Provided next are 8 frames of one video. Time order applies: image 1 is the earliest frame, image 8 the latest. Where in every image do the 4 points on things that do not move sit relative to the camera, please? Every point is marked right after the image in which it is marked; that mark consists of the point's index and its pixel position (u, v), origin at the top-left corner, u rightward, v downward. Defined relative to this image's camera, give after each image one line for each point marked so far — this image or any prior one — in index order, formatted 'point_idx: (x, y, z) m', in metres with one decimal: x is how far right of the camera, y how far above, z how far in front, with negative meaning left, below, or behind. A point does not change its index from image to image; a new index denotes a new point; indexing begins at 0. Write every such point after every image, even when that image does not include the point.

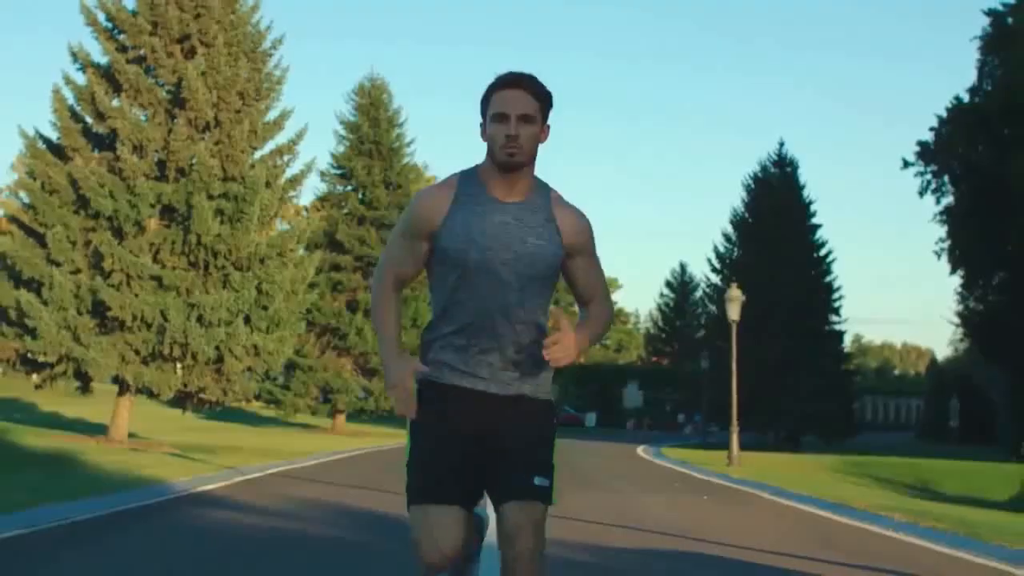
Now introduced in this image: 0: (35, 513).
0: (-4.8, -2.3, +13.9) m
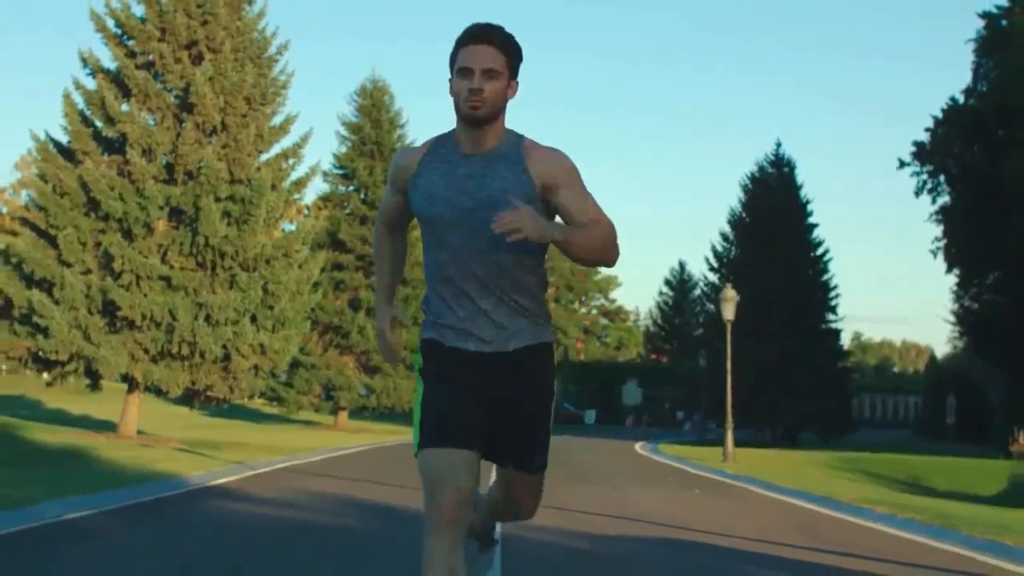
0: (-4.8, -2.3, +14.6) m
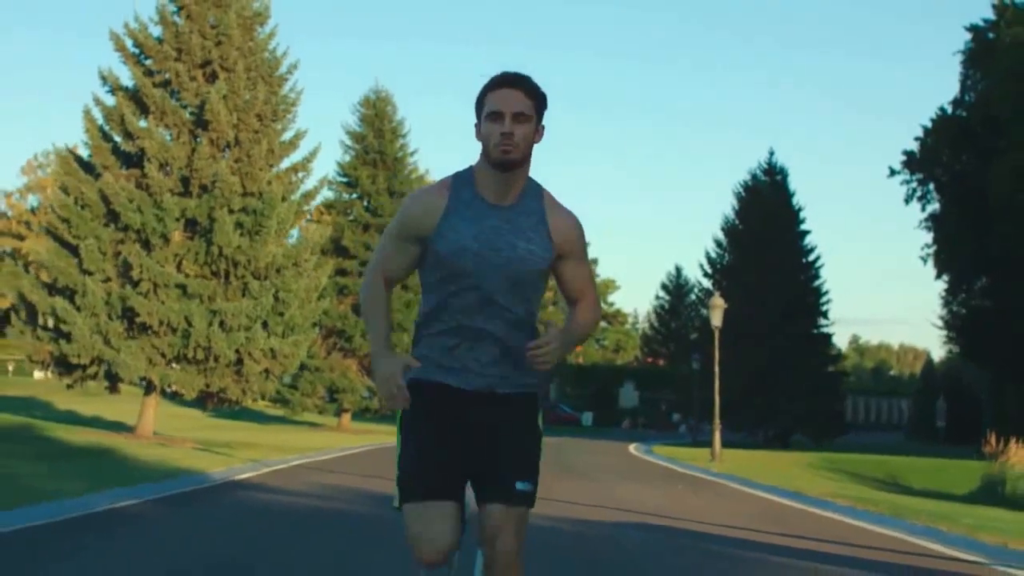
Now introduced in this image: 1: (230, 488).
0: (-4.9, -2.5, +16.3) m
1: (-3.6, -2.6, +17.6) m
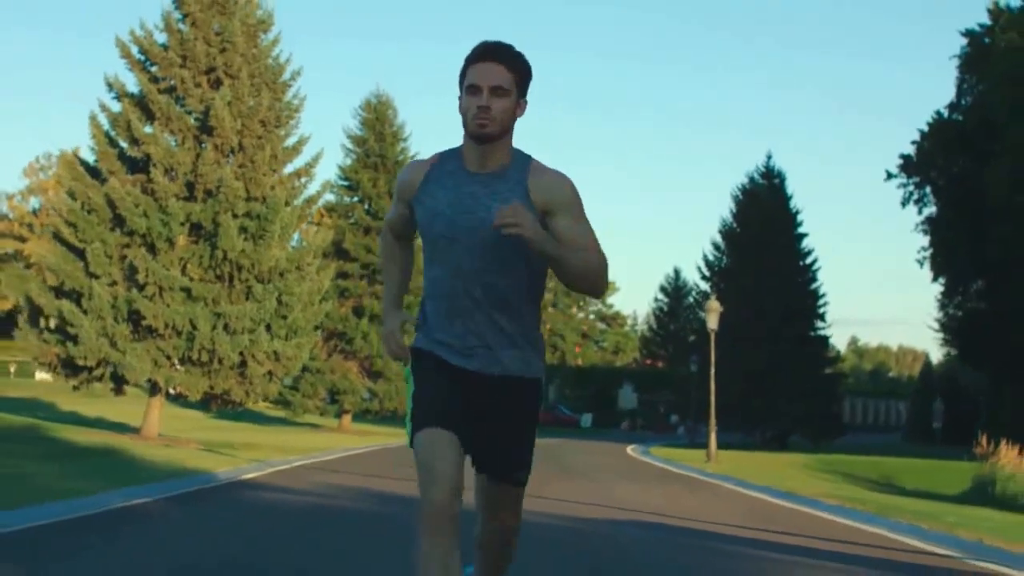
0: (-4.9, -2.5, +16.8) m
1: (-3.6, -2.6, +18.1) m
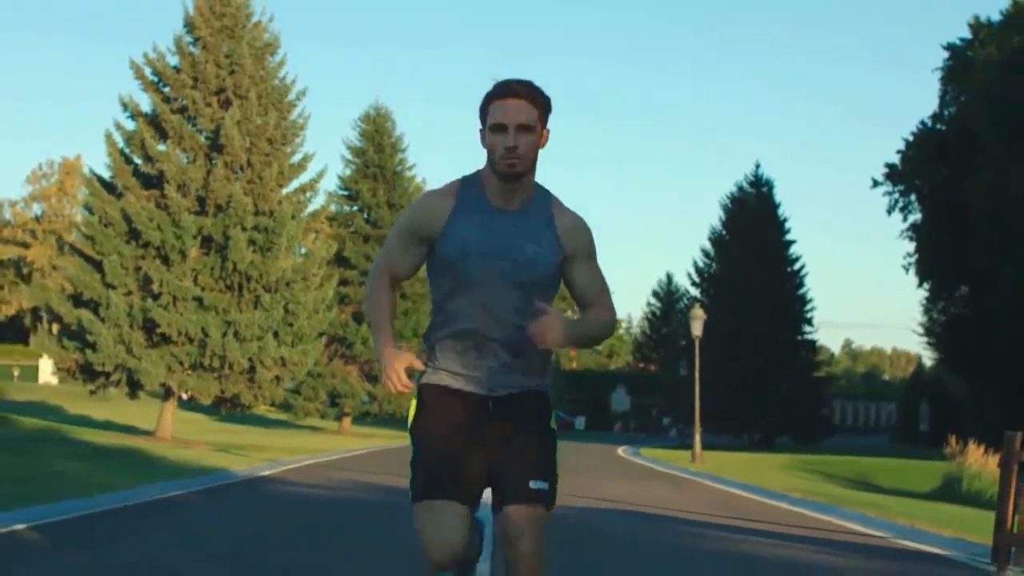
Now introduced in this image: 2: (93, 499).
0: (-5.0, -2.7, +18.6) m
1: (-3.7, -2.8, +19.9) m
2: (-5.3, -2.7, +17.2) m
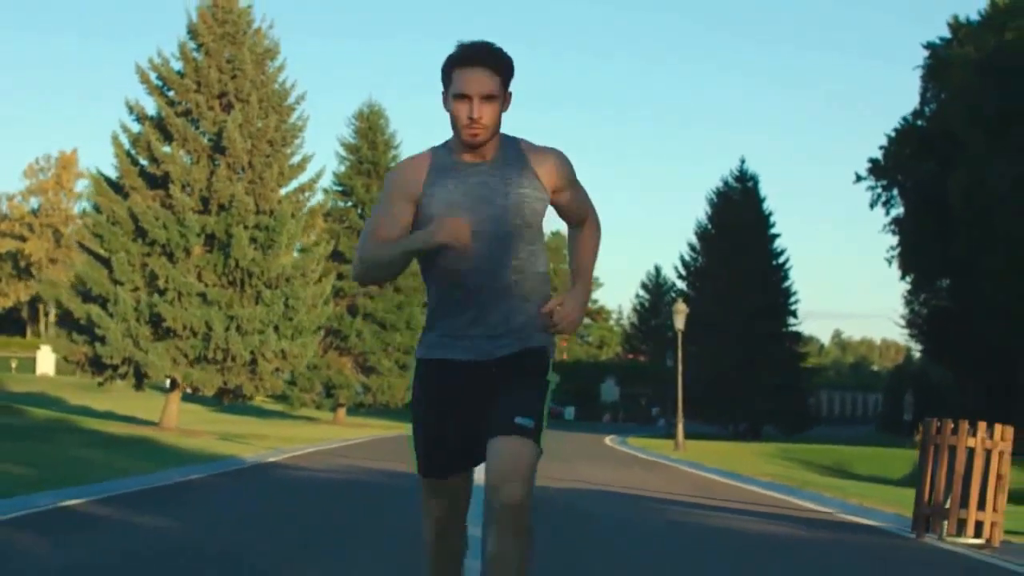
0: (-5.1, -2.7, +20.2) m
1: (-3.9, -2.8, +21.5) m
2: (-5.4, -2.7, +18.7) m
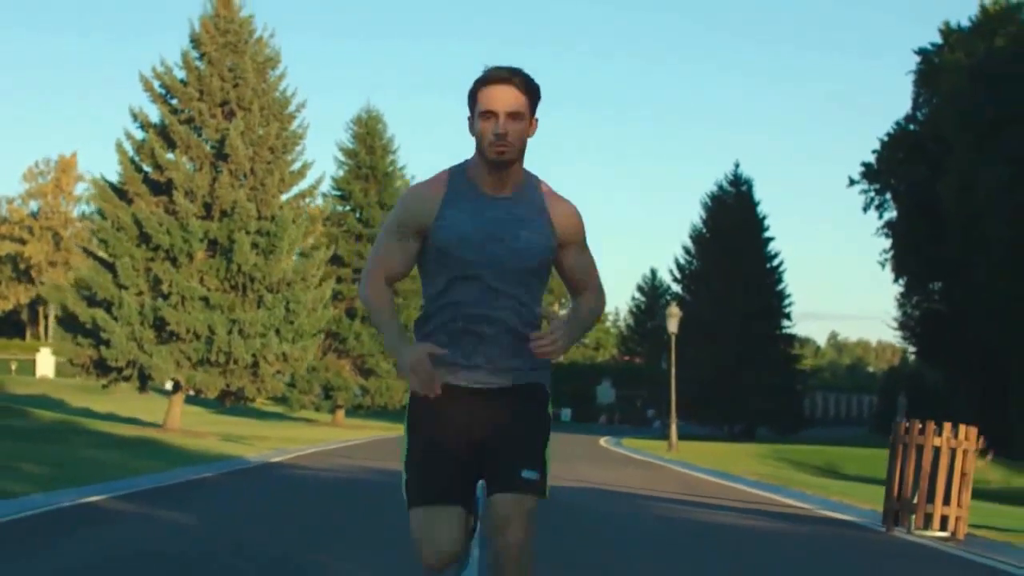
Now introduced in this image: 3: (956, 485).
0: (-5.2, -2.8, +20.9) m
1: (-3.9, -2.9, +22.2) m
2: (-5.5, -2.8, +19.5) m
3: (+4.0, -1.8, +12.3) m
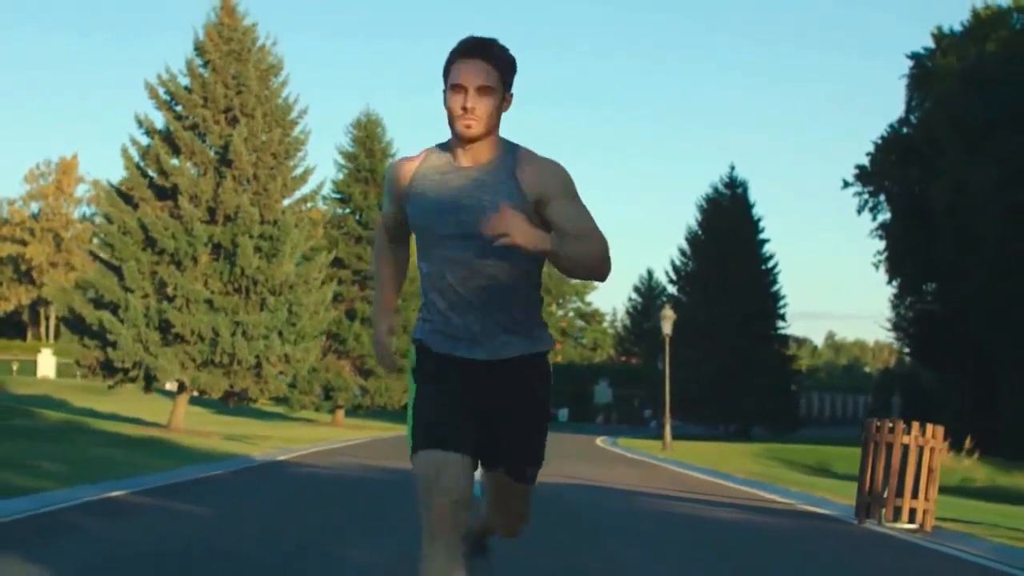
0: (-5.2, -2.9, +21.7) m
1: (-4.0, -3.0, +23.1) m
2: (-5.5, -2.8, +20.3) m
3: (+4.0, -1.9, +13.2) m
